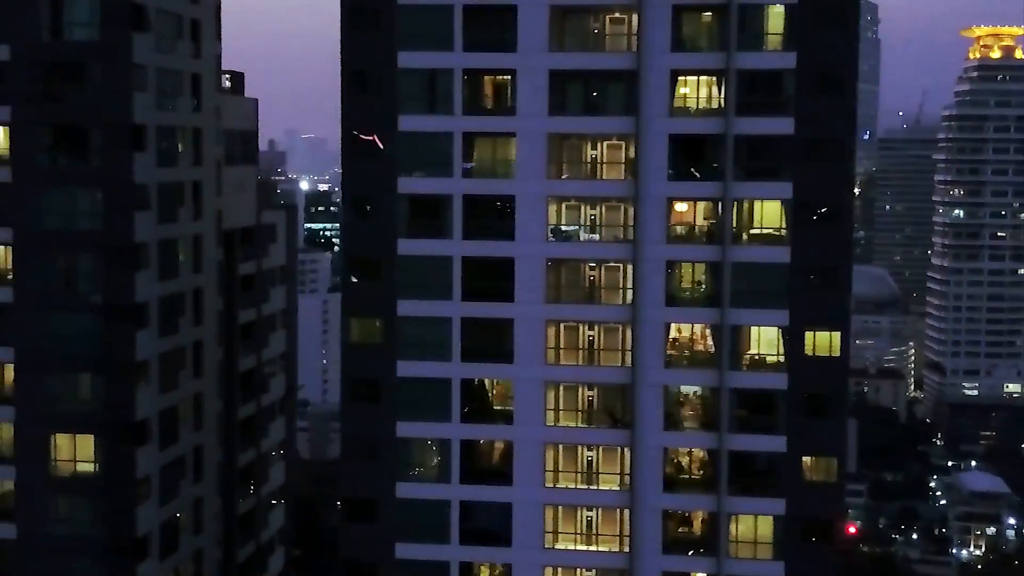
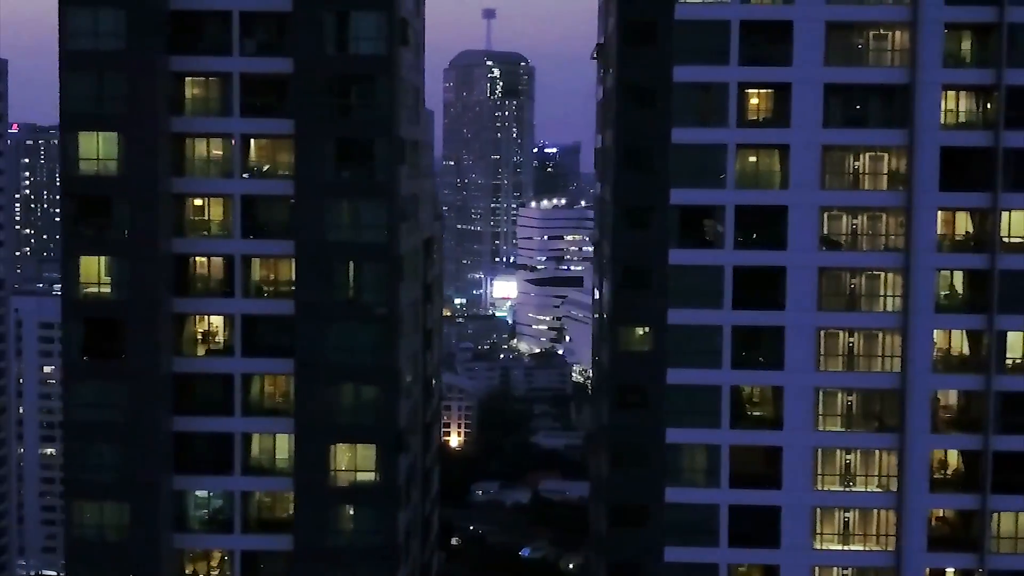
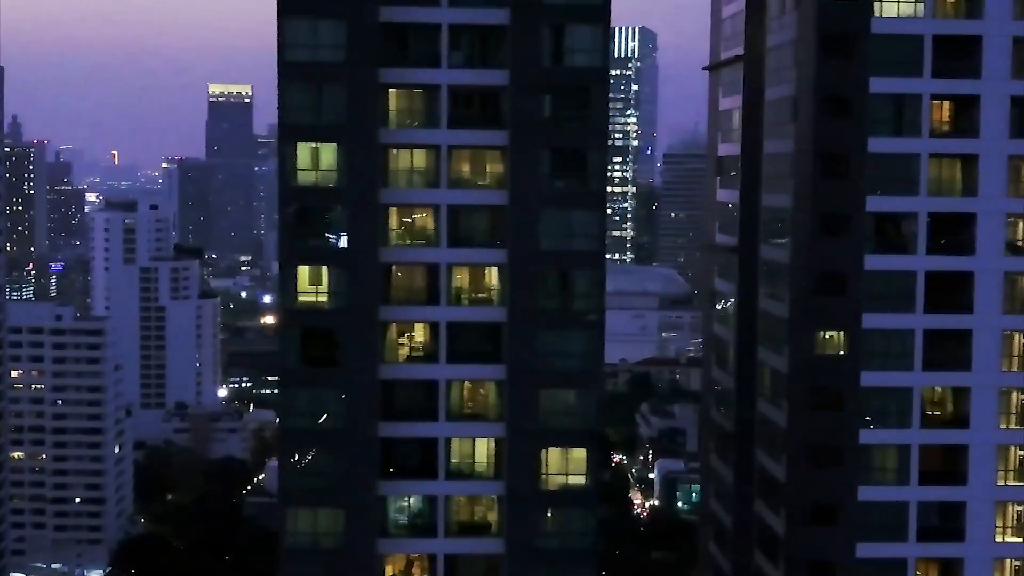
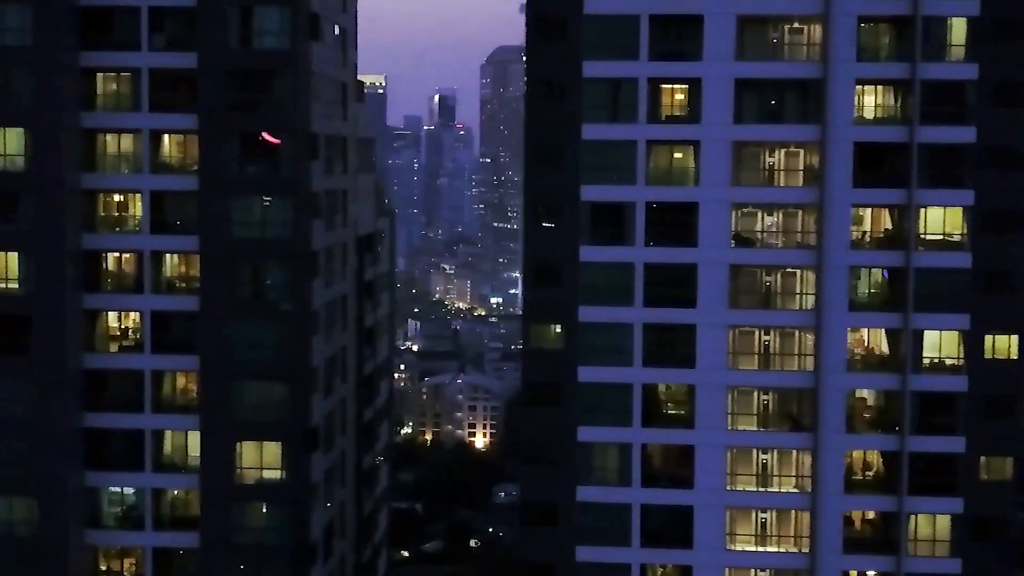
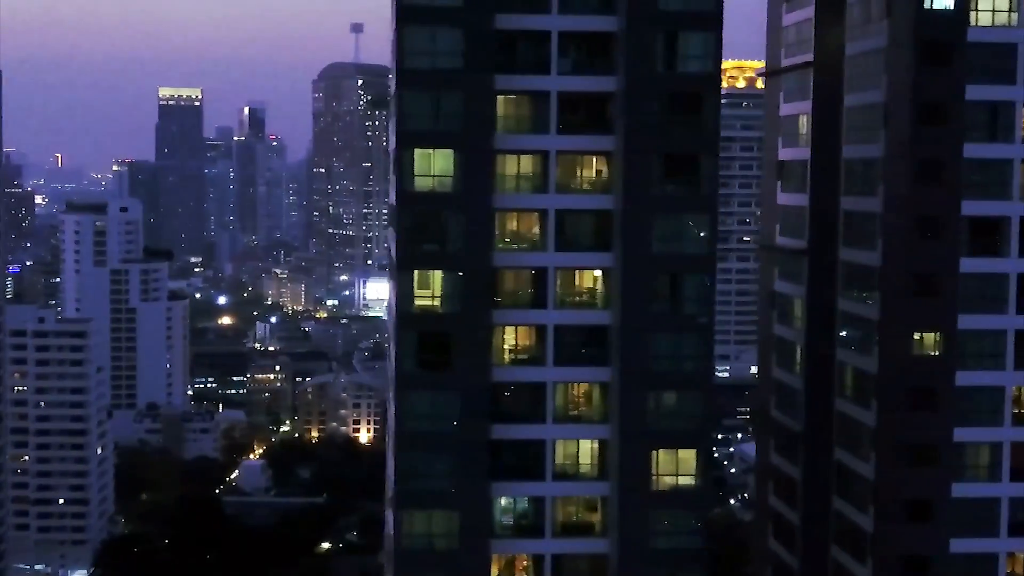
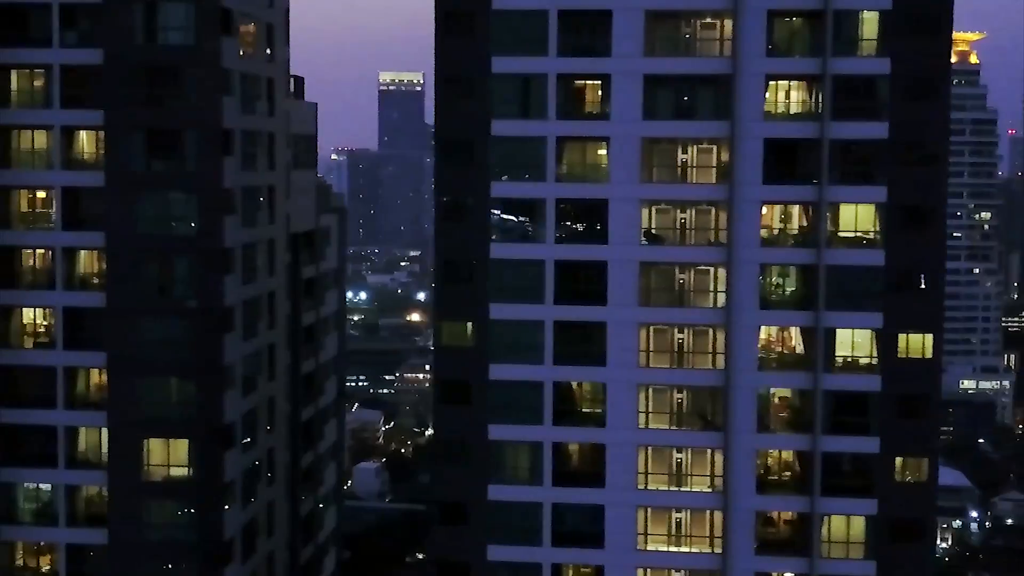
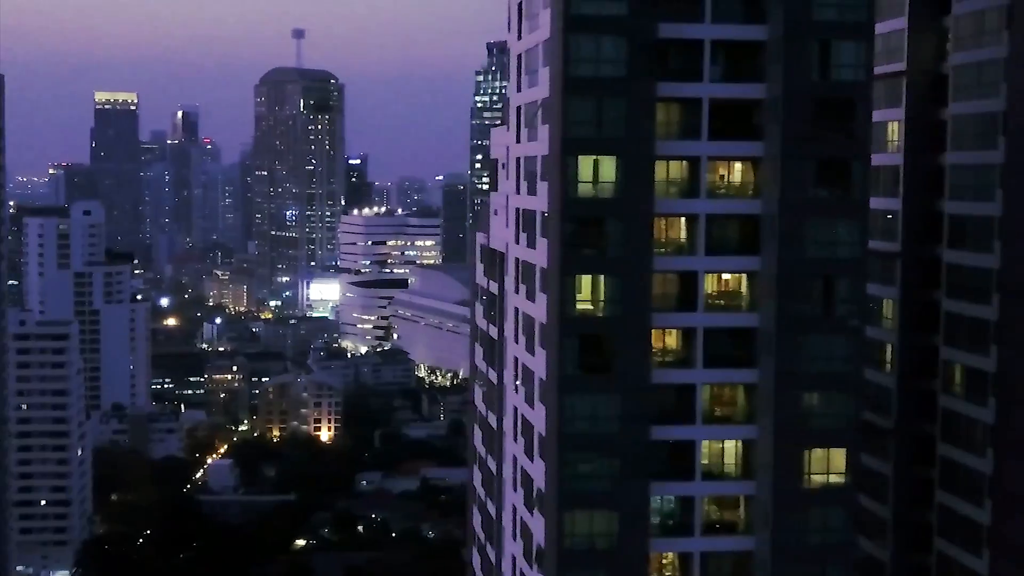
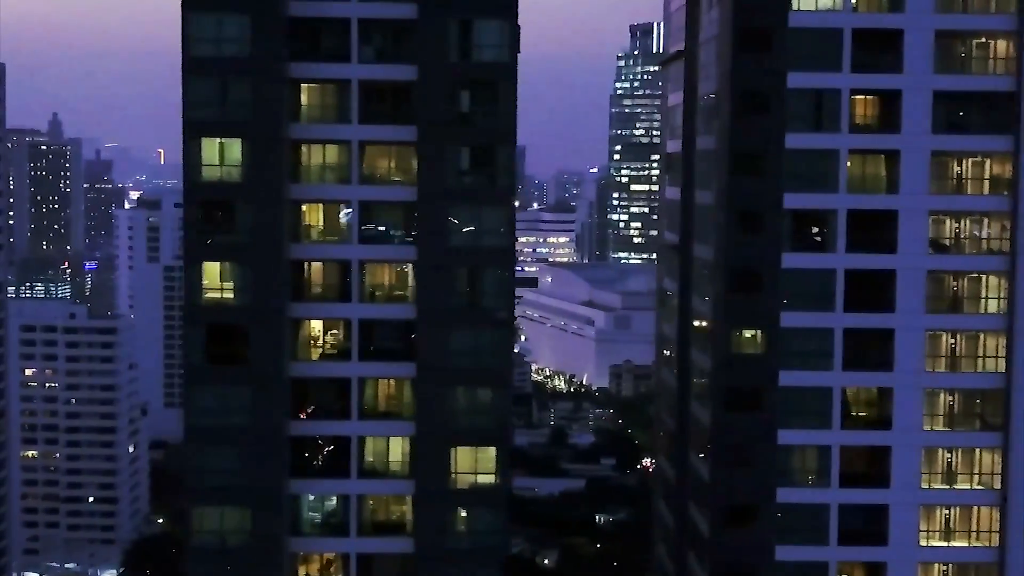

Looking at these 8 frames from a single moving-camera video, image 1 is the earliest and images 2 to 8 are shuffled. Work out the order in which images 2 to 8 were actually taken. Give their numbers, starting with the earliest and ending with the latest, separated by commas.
6, 4, 2, 8, 3, 5, 7
